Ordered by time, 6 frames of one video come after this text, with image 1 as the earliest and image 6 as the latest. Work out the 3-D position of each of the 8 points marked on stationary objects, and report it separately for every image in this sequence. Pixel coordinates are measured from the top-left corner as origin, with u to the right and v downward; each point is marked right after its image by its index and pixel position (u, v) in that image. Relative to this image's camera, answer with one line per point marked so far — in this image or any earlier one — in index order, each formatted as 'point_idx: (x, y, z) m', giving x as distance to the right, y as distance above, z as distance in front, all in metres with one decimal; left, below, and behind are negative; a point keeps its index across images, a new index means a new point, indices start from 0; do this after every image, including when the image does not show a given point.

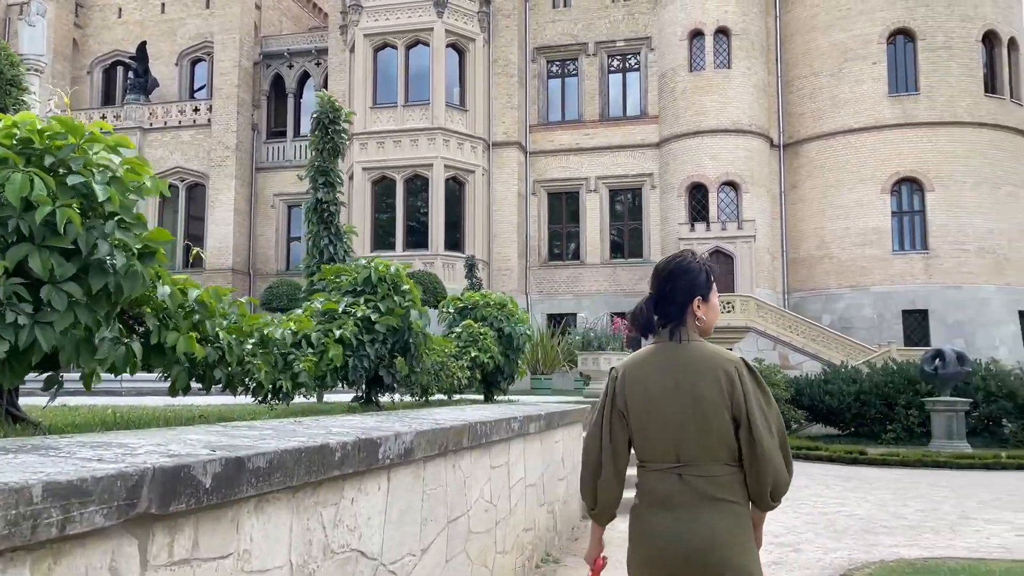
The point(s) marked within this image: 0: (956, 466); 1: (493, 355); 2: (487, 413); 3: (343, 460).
0: (+6.9, -2.8, +12.8) m
1: (-0.2, -0.6, +7.7) m
2: (-0.1, -0.8, +5.3) m
3: (-0.6, -0.6, +3.0) m
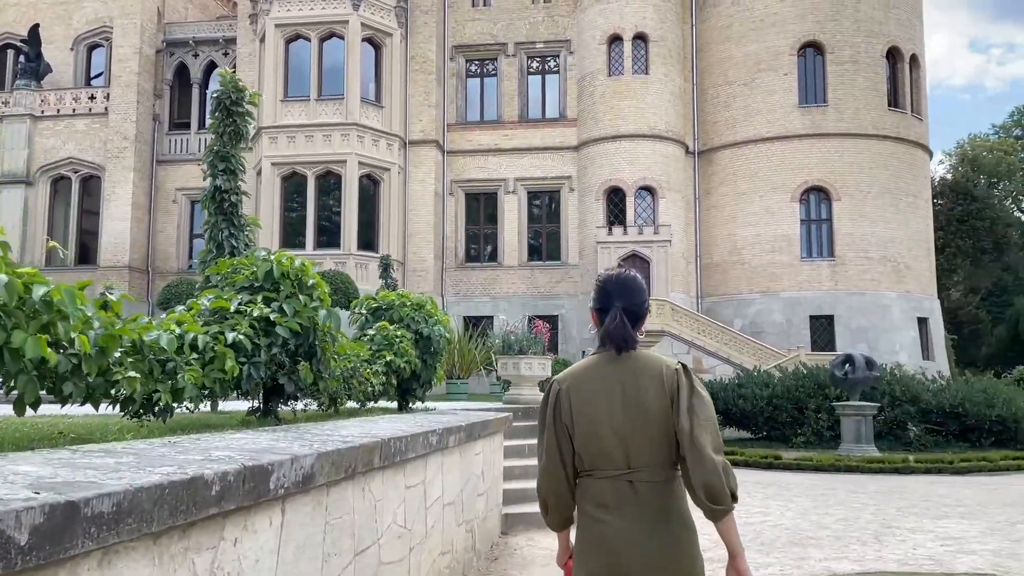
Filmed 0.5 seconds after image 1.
0: (+5.6, -2.9, +12.9) m
1: (-0.9, -0.6, +7.2) m
2: (-0.6, -0.8, +4.8) m
3: (-0.8, -0.6, +2.4) m
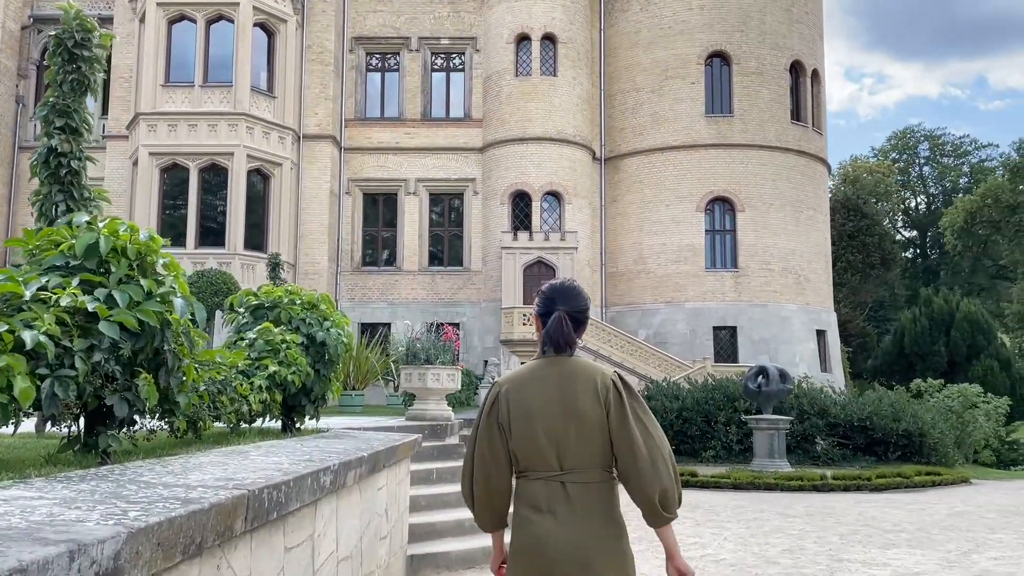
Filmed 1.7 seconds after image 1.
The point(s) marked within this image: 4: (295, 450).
0: (+4.1, -3.0, +12.4) m
1: (-1.5, -0.6, +5.9) m
2: (-1.0, -0.7, +3.6) m
3: (-0.9, -0.5, +1.2) m
4: (-1.1, -0.8, +4.0) m
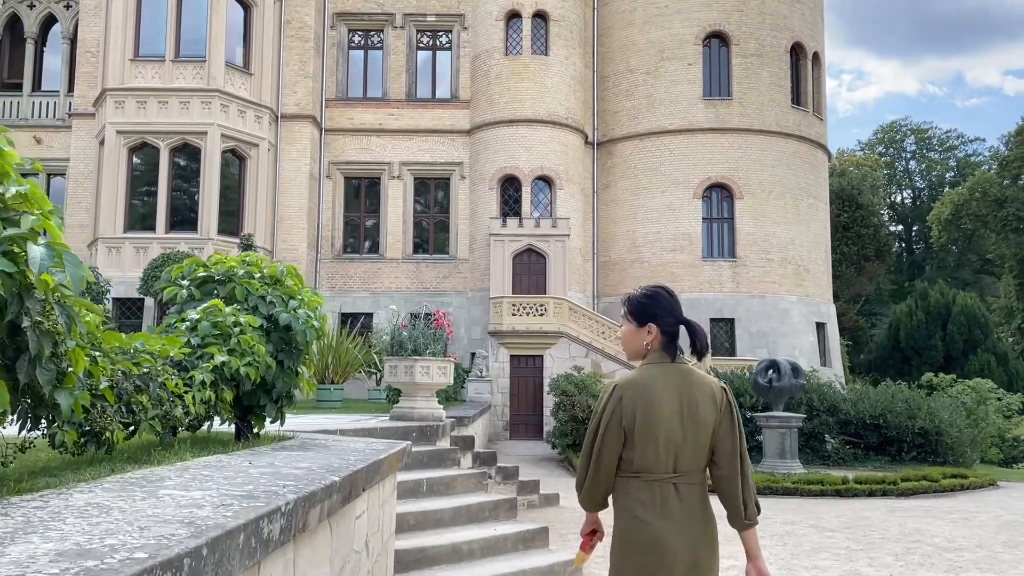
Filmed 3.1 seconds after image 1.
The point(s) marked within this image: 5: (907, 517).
0: (+4.0, -2.8, +11.3) m
1: (-1.5, -0.4, +4.7) m
2: (-0.9, -0.6, +2.4) m
3: (-0.7, -0.4, 0.0) m
4: (-0.9, -0.6, +2.8) m
5: (+4.3, -2.5, +9.0) m
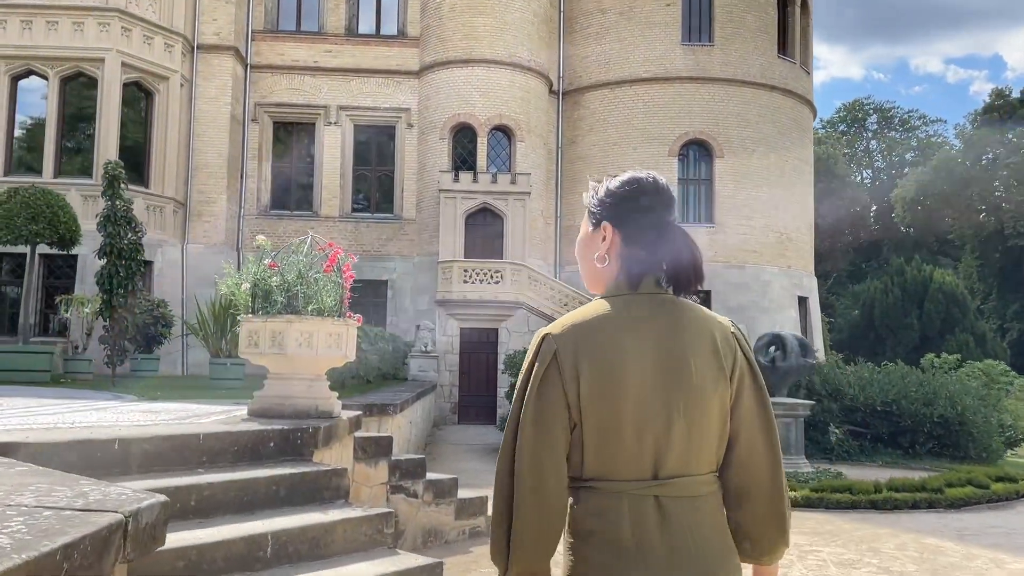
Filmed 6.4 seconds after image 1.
0: (+3.4, -2.3, +8.8) m
1: (-1.7, 0.0, +1.9) m
2: (-1.0, -0.3, -0.4) m
3: (-0.7, -0.1, -2.8) m
4: (-1.1, -0.3, 0.0) m
5: (+3.8, -2.1, +6.5) m
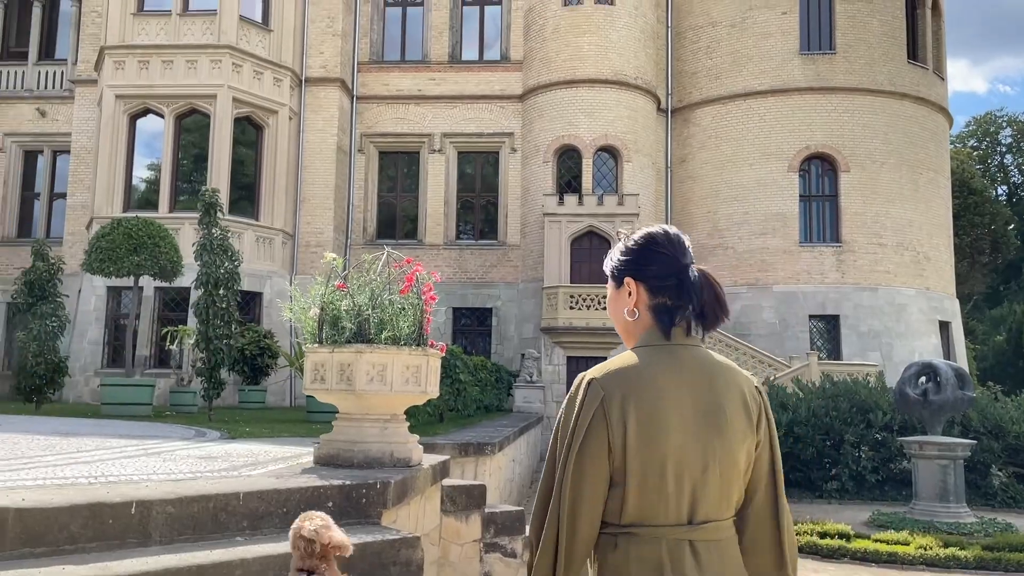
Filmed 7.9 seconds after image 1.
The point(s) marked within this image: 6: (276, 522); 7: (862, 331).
0: (+4.5, -2.5, +7.4) m
1: (-1.5, 0.0, +1.3) m
2: (-1.1, -0.2, -1.1) m
3: (-1.2, 0.0, -3.5) m
4: (-1.2, -0.3, -0.7) m
5: (+4.6, -2.2, +5.1) m
6: (-1.0, -1.0, +3.5) m
7: (+8.3, -1.0, +19.4) m
